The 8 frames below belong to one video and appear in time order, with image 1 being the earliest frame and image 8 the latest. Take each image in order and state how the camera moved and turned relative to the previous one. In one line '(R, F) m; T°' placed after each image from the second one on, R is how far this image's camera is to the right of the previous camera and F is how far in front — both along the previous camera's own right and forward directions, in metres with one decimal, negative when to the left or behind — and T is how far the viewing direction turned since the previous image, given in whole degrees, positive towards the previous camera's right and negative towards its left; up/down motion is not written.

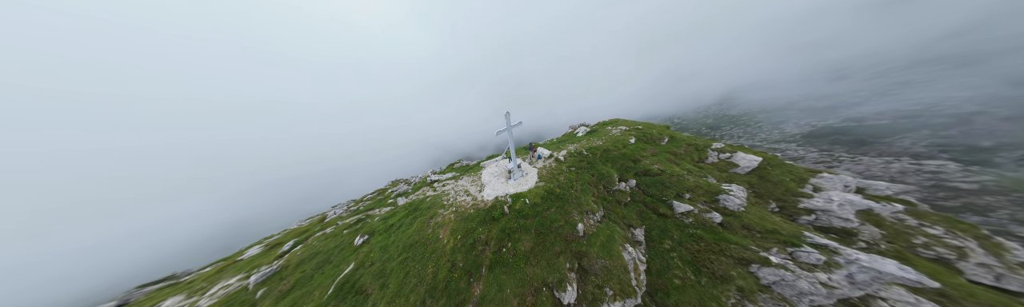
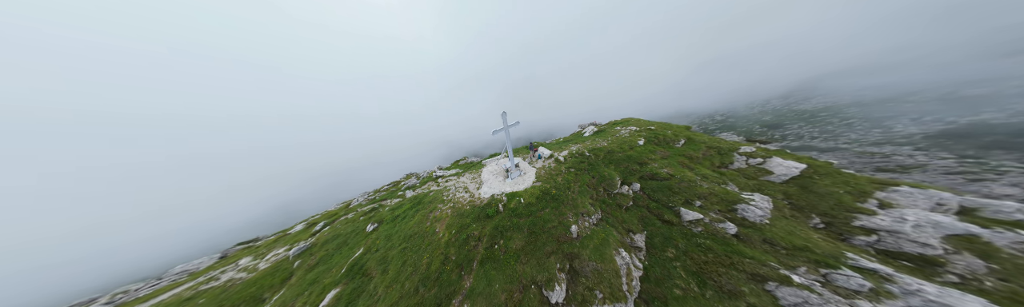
(+1.2, 0.0) m; -3°
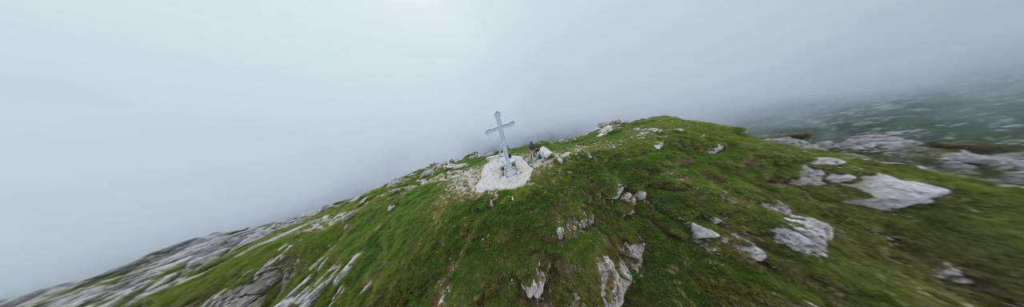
(+2.3, -0.2) m; -7°
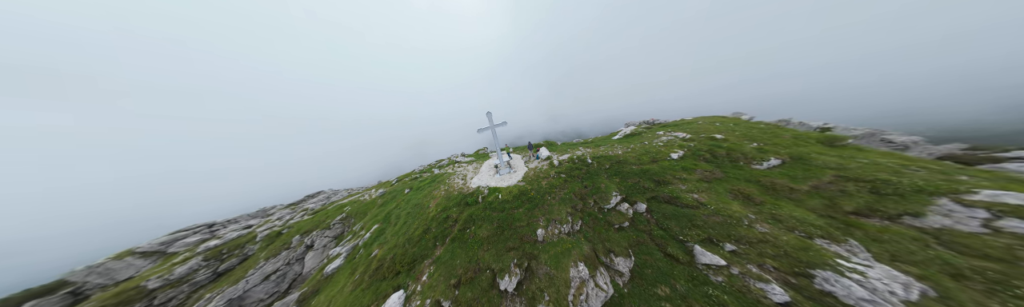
(+2.7, -0.2) m; -7°
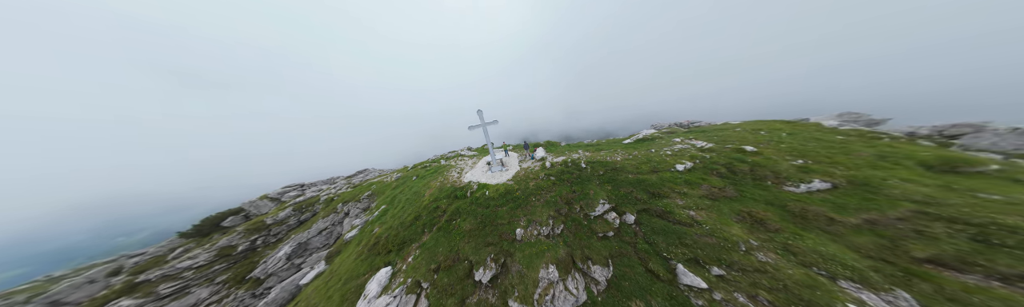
(+2.3, -0.1) m; -4°
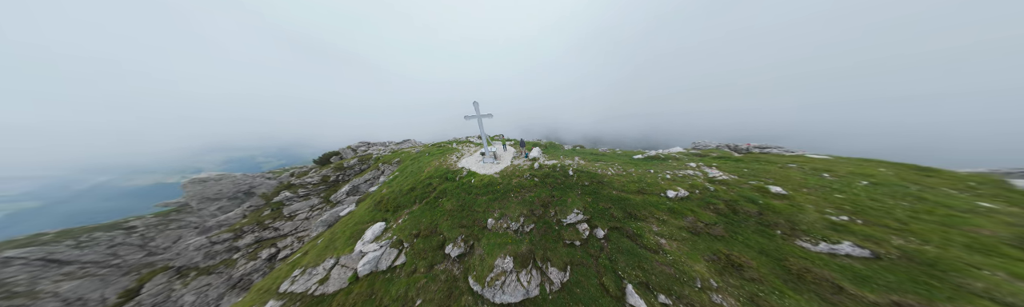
(+2.5, -0.7) m; -4°
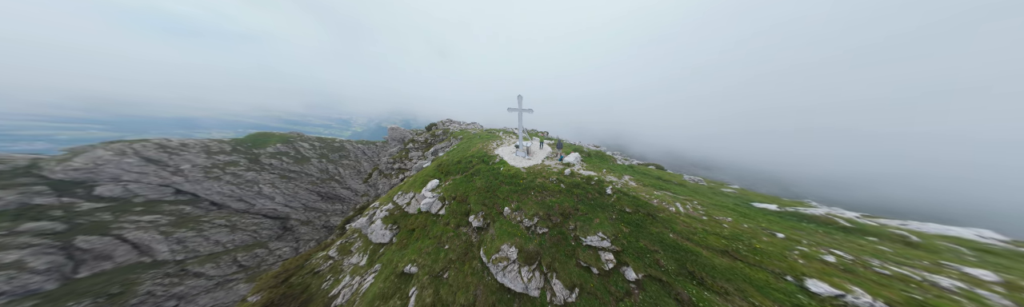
(+1.7, +0.1) m; -20°
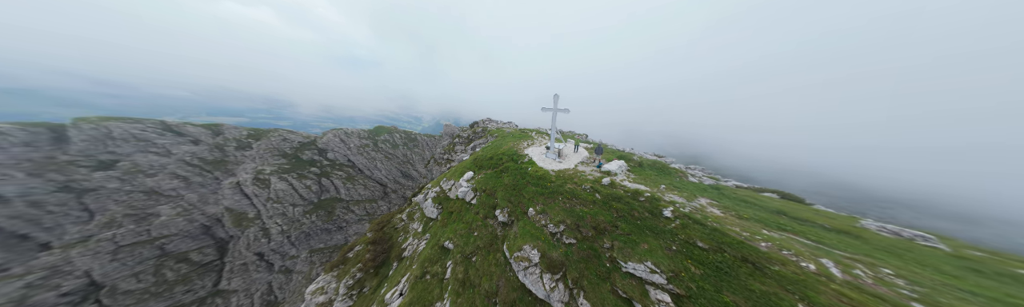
(+0.3, +0.2) m; -14°
